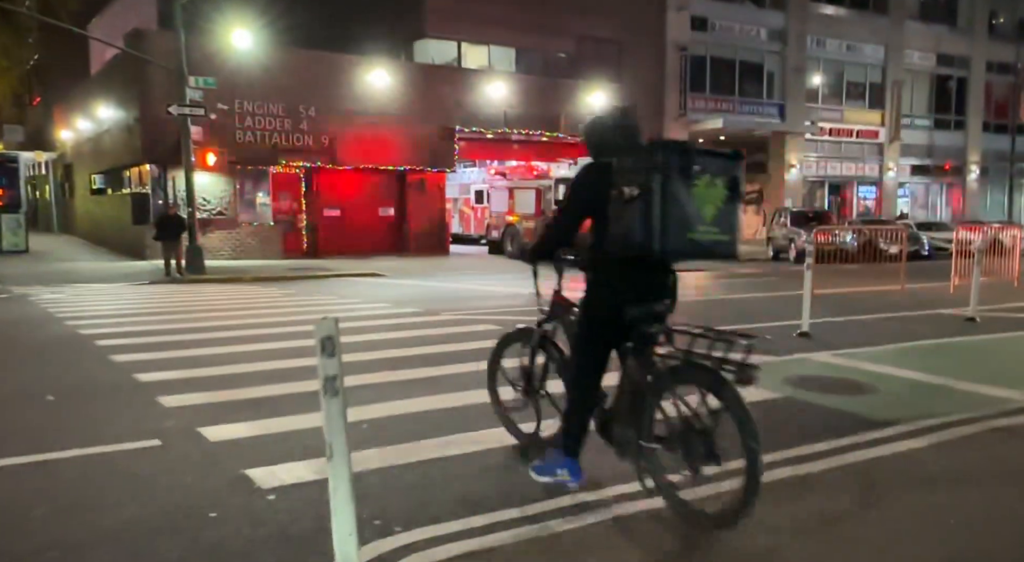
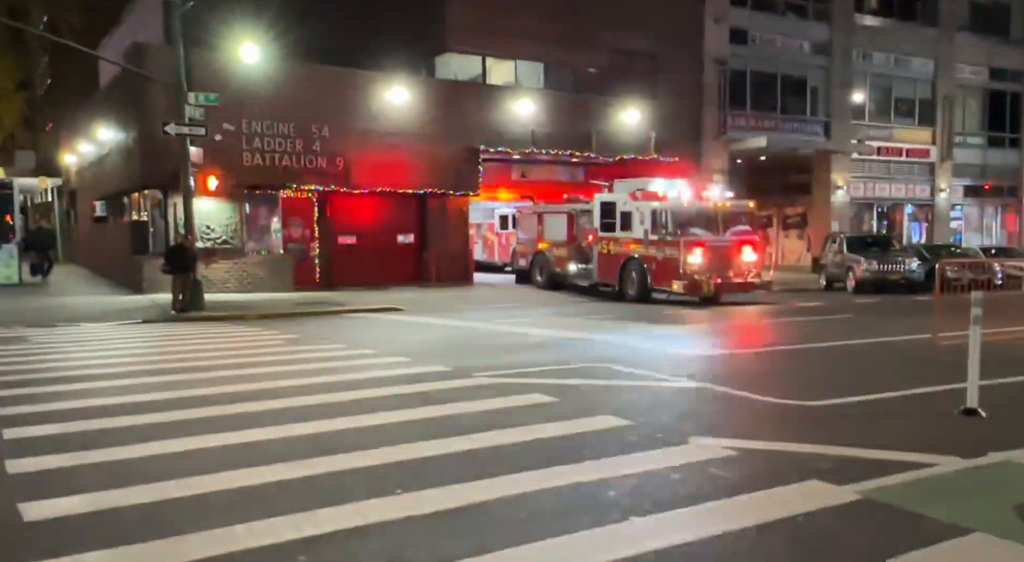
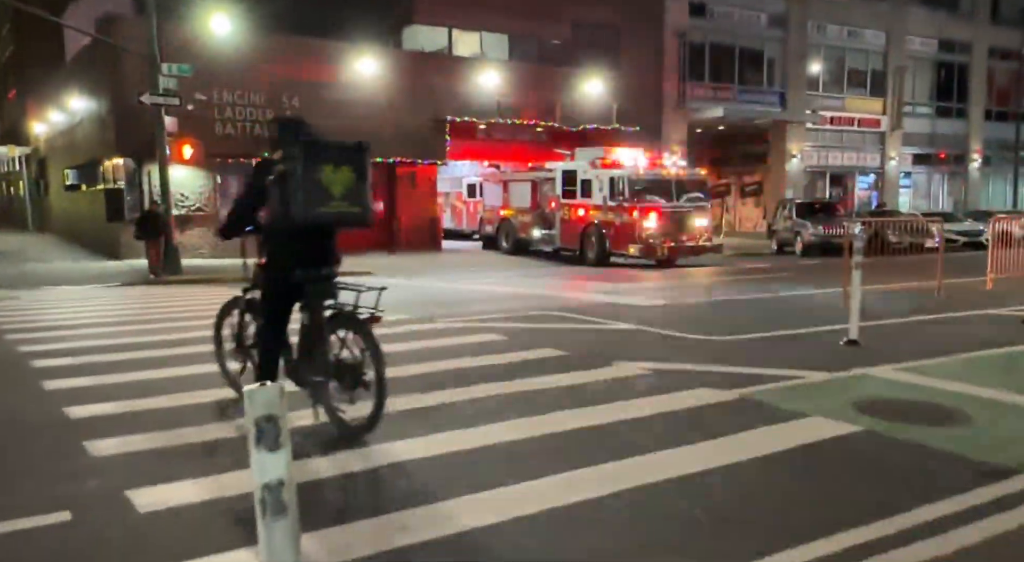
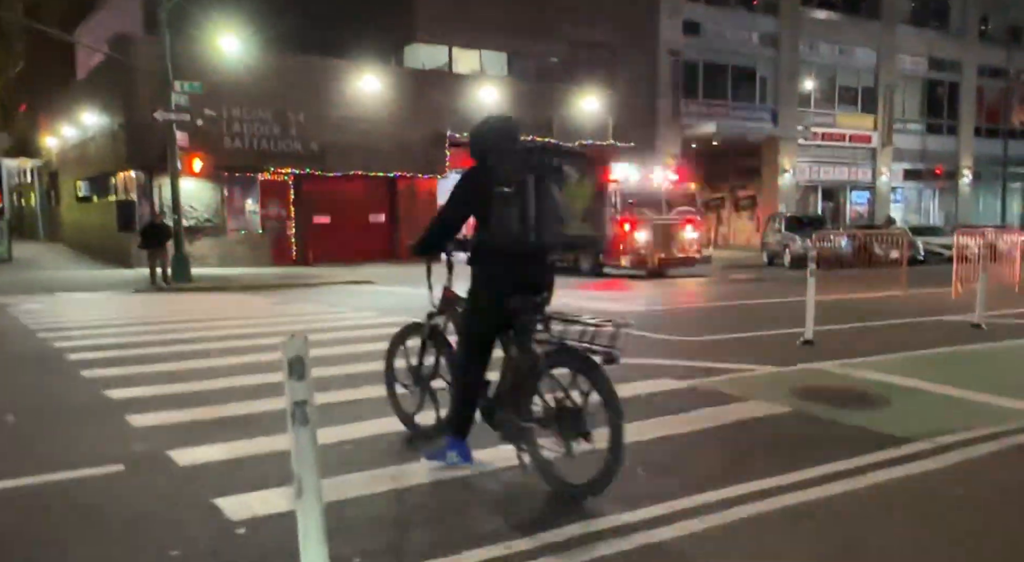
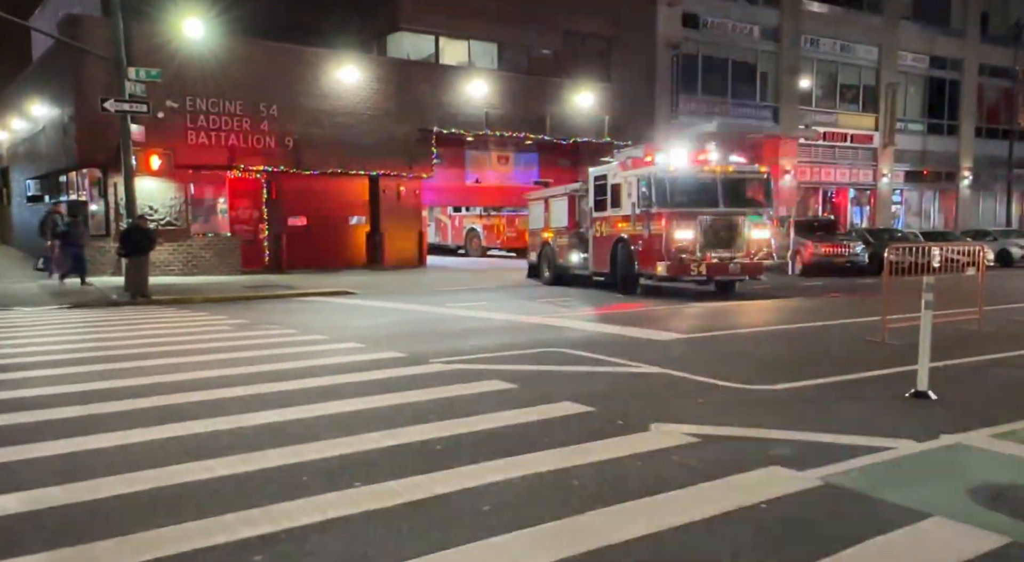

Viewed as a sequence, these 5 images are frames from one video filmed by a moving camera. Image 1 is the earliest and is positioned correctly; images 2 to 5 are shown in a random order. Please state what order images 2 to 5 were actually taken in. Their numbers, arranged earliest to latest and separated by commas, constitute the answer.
4, 3, 2, 5
